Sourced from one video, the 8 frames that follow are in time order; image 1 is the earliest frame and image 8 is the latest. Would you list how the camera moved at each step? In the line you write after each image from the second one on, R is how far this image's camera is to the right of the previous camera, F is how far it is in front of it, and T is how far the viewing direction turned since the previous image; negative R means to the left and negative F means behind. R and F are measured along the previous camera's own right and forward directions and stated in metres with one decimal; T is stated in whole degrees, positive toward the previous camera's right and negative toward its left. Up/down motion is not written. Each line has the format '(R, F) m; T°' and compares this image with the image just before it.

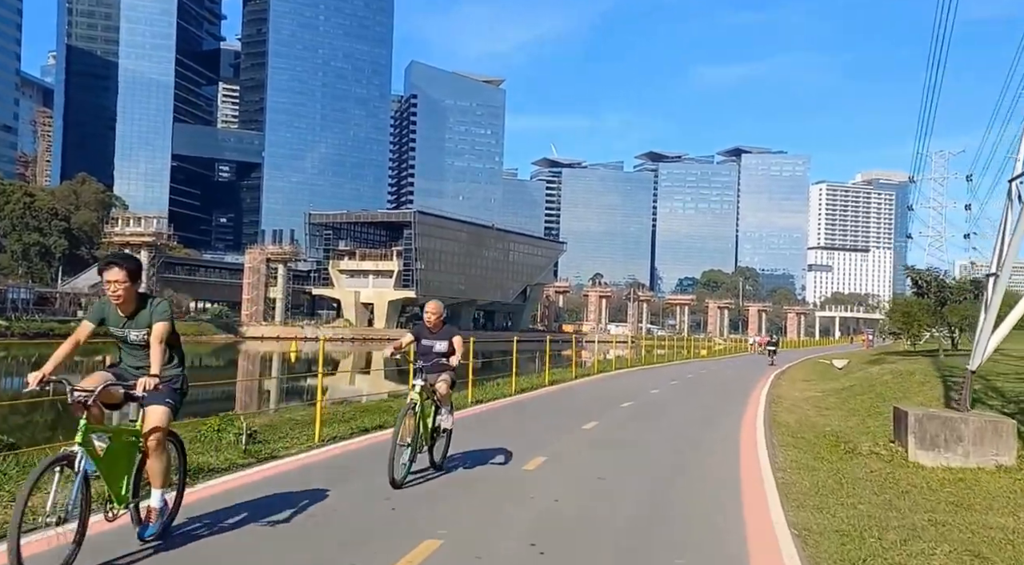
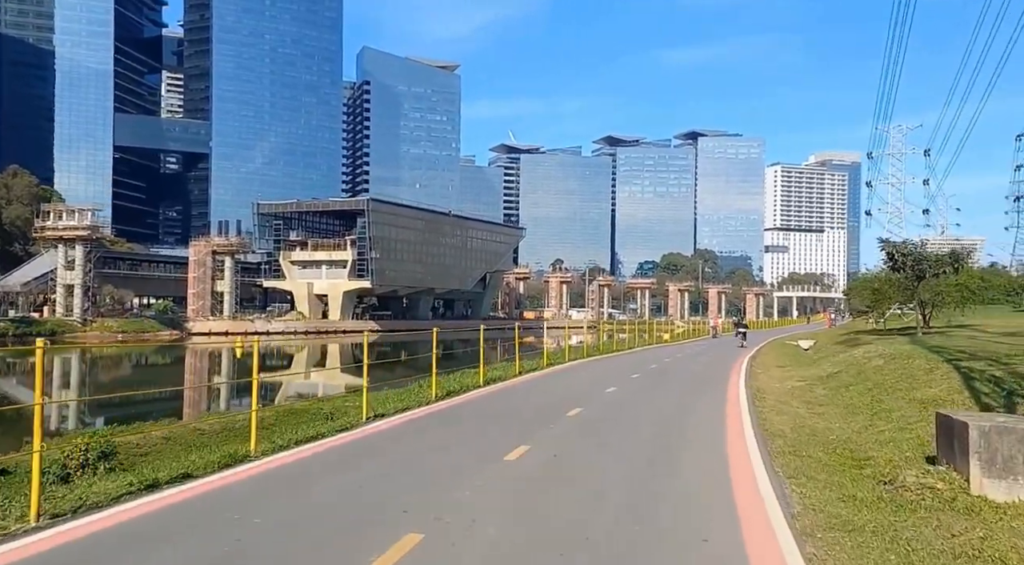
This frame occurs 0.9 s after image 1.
(+0.5, +2.3) m; +3°
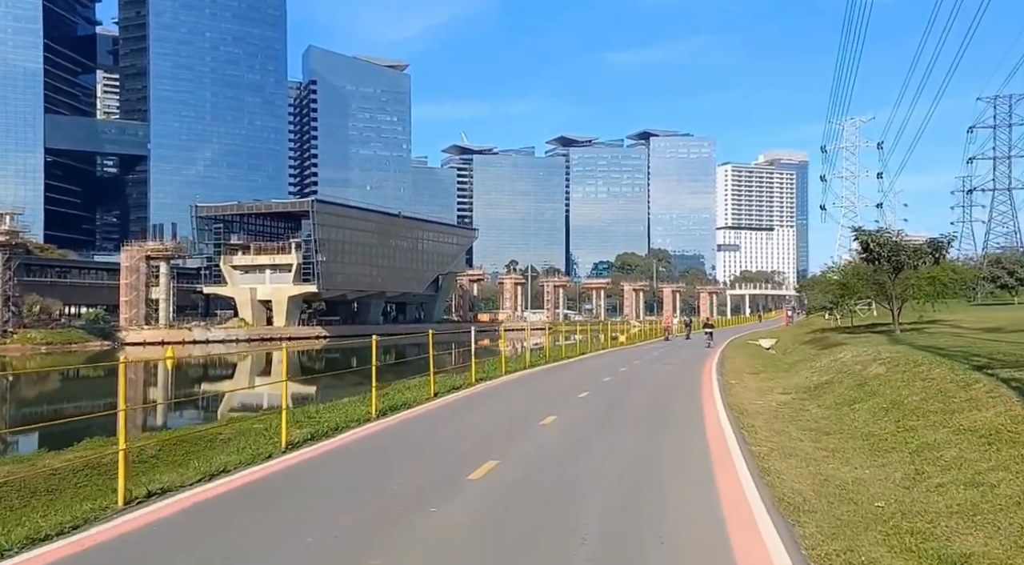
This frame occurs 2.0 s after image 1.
(+0.5, +2.7) m; +3°
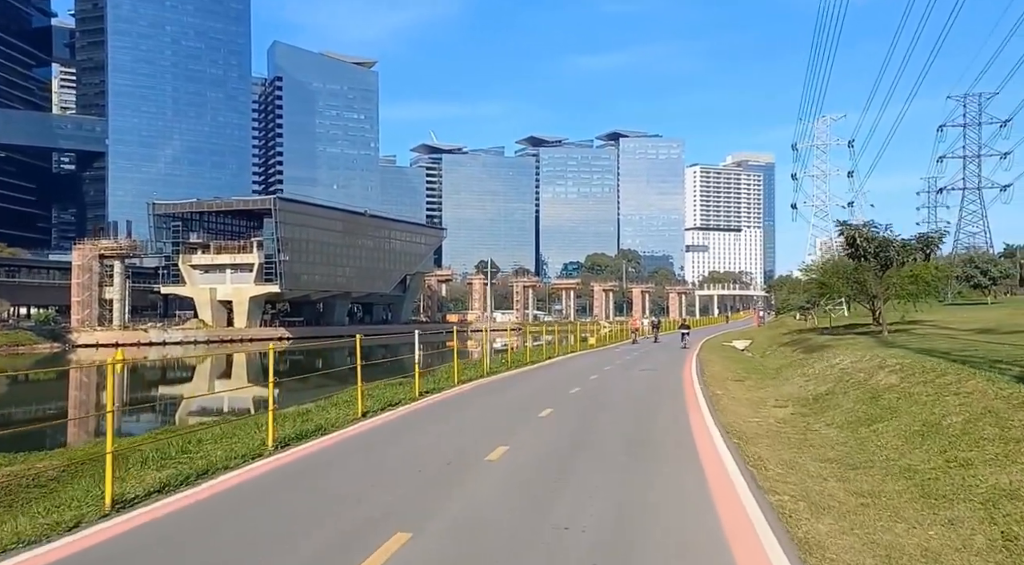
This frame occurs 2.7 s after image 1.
(+0.2, +1.8) m; +2°
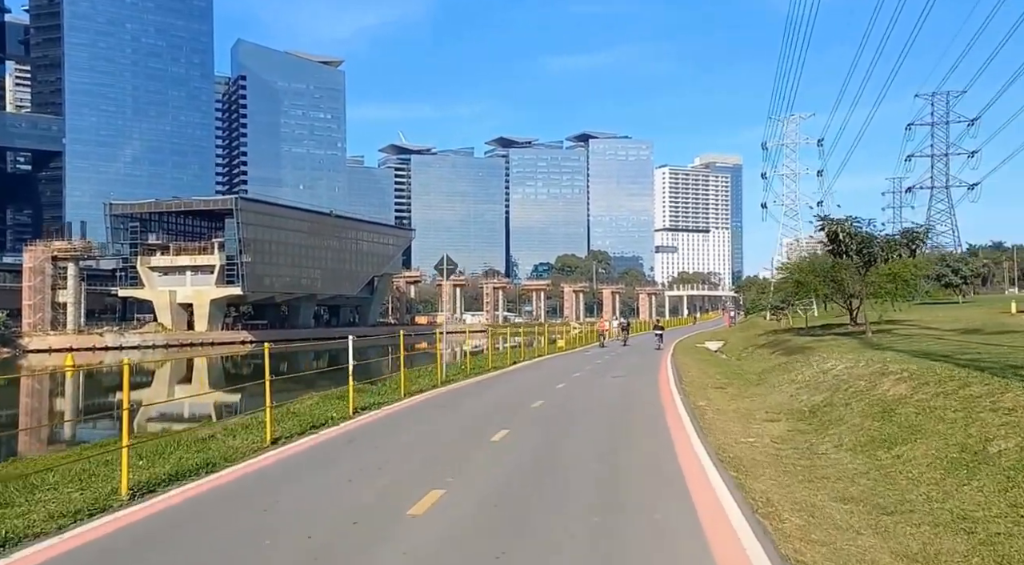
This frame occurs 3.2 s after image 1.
(+0.2, +1.4) m; +2°
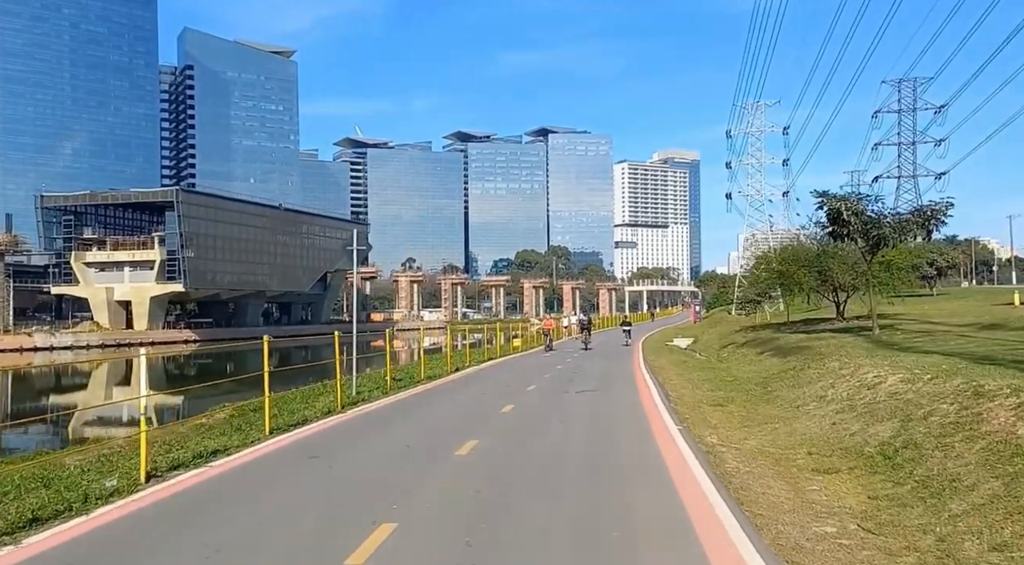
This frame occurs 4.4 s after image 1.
(+0.3, +3.3) m; +3°
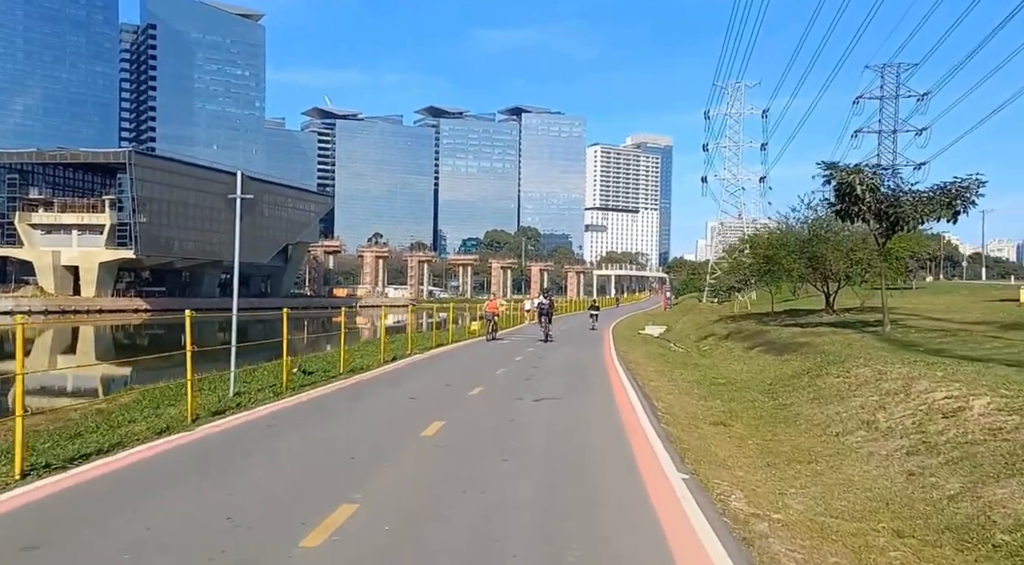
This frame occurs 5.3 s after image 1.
(+0.3, +2.5) m; +2°
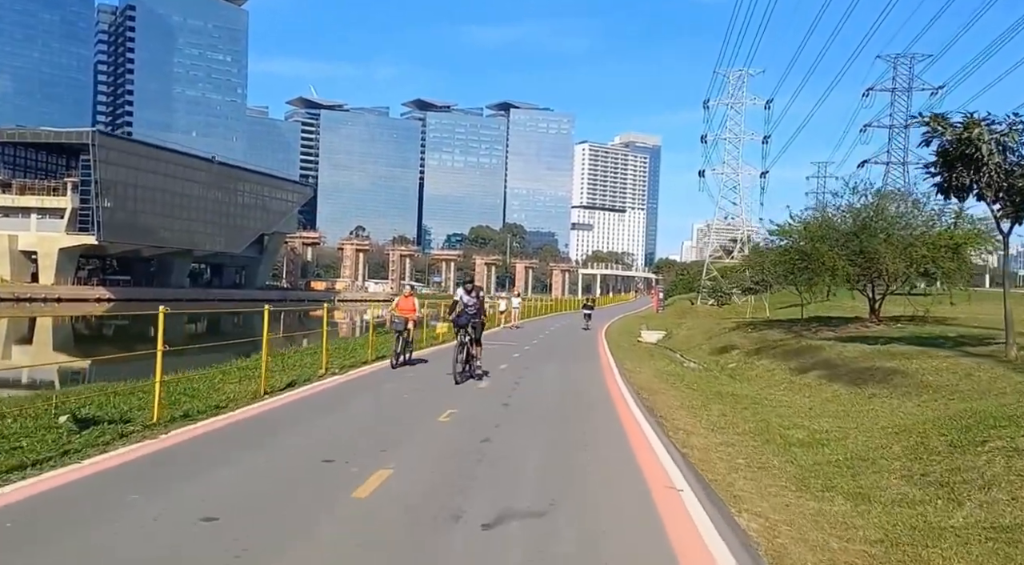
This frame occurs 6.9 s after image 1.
(+0.2, +4.2) m; +1°
